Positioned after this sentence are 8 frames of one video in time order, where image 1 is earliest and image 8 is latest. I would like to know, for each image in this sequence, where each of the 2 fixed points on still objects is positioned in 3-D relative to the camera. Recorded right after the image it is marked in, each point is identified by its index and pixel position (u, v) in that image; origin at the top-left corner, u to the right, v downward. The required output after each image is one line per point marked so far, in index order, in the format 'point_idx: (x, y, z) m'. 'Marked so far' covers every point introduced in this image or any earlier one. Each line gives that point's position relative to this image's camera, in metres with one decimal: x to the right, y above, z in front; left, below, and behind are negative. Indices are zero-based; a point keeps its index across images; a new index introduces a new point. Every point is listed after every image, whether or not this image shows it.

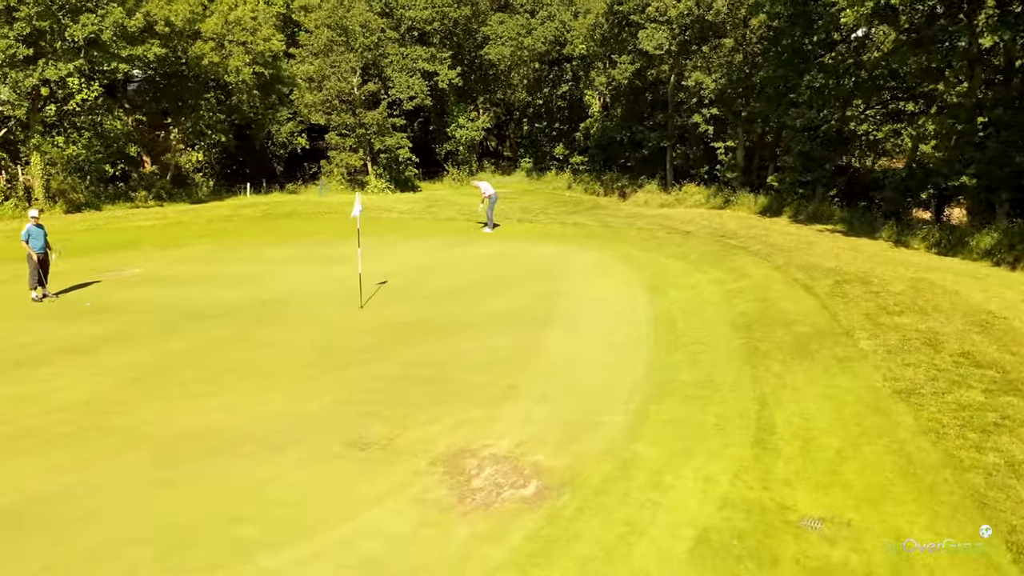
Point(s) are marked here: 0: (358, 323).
0: (-2.8, -0.6, +14.7) m
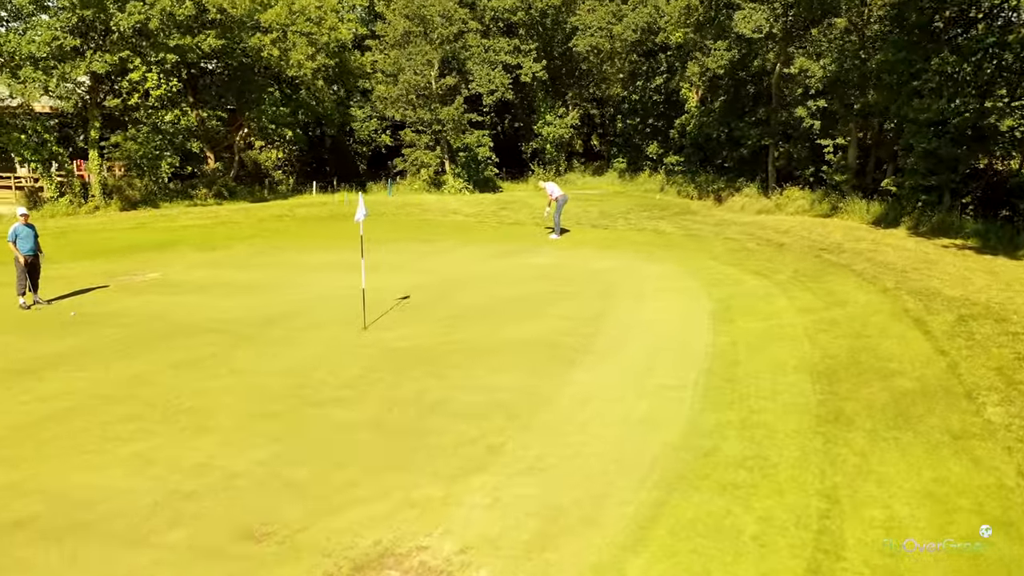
0: (-2.4, -0.9, +12.3) m
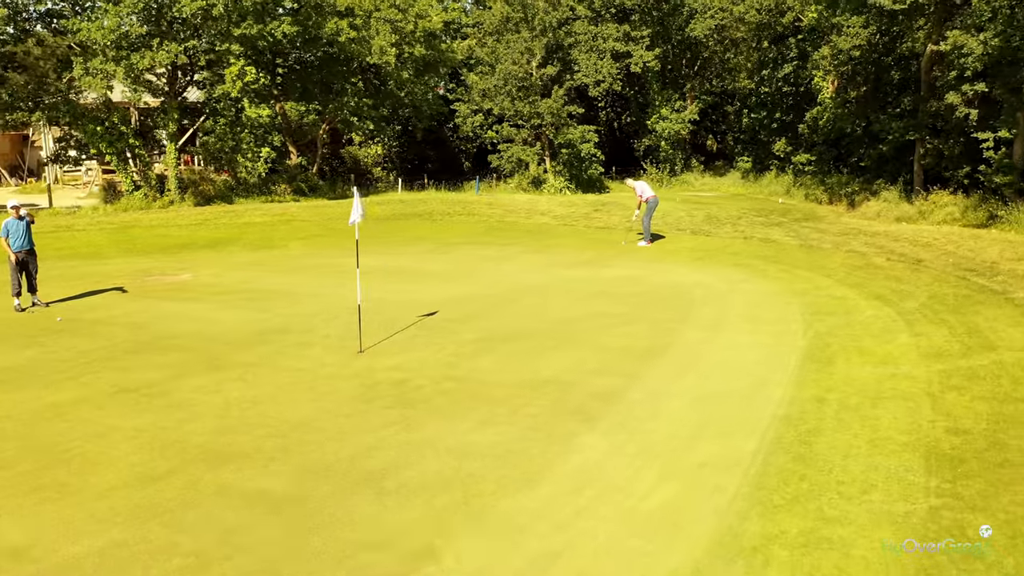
0: (-2.2, -1.1, +10.0) m
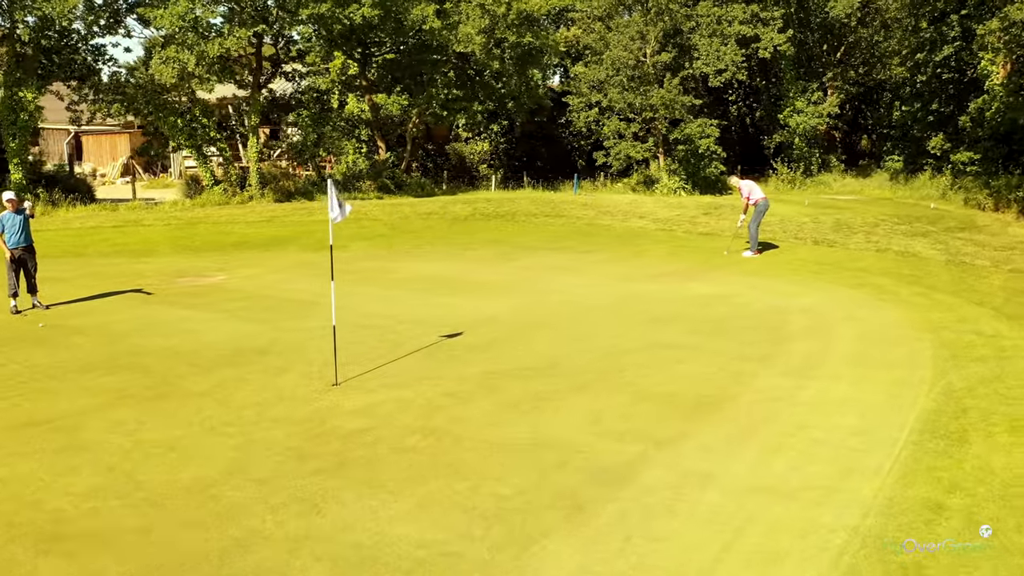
0: (-2.3, -1.2, +7.9) m
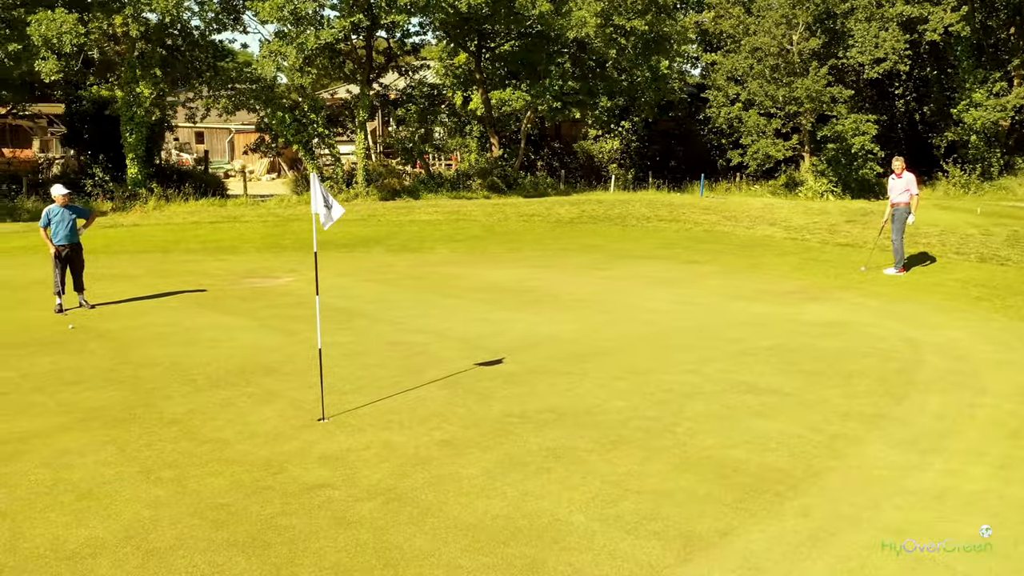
0: (-2.3, -1.4, +6.5) m
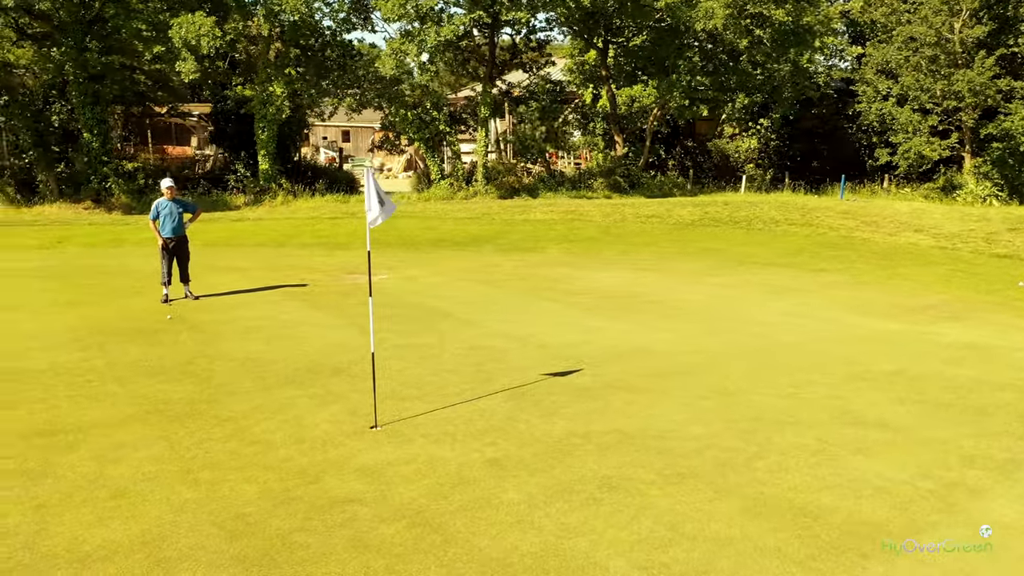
0: (-1.9, -1.3, +6.3) m
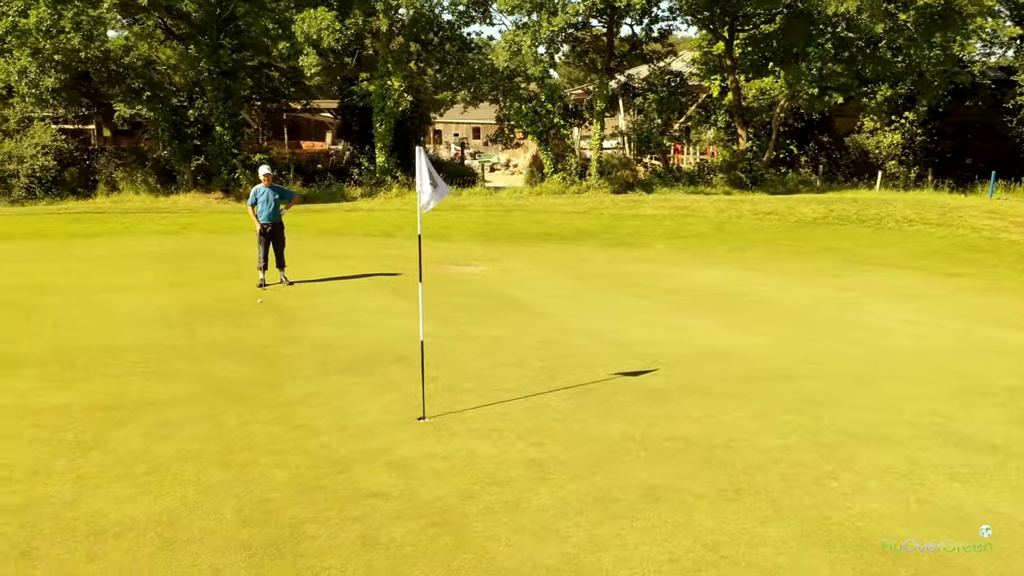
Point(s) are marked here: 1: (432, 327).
0: (-1.5, -1.2, +6.1) m
1: (-0.9, -0.5, +9.6) m
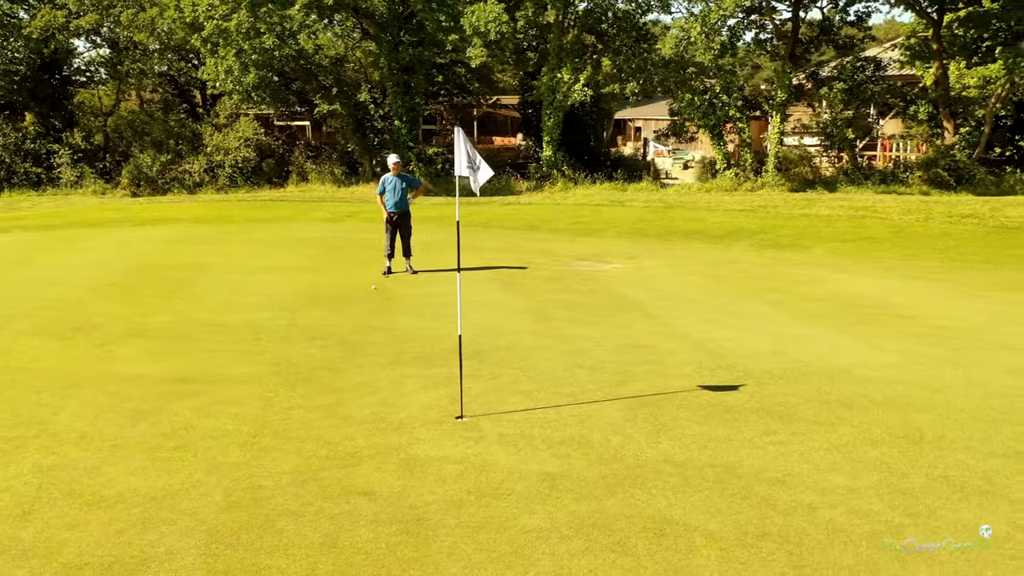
0: (-1.3, -1.1, +6.0) m
1: (+0.2, -0.4, +9.2) m
